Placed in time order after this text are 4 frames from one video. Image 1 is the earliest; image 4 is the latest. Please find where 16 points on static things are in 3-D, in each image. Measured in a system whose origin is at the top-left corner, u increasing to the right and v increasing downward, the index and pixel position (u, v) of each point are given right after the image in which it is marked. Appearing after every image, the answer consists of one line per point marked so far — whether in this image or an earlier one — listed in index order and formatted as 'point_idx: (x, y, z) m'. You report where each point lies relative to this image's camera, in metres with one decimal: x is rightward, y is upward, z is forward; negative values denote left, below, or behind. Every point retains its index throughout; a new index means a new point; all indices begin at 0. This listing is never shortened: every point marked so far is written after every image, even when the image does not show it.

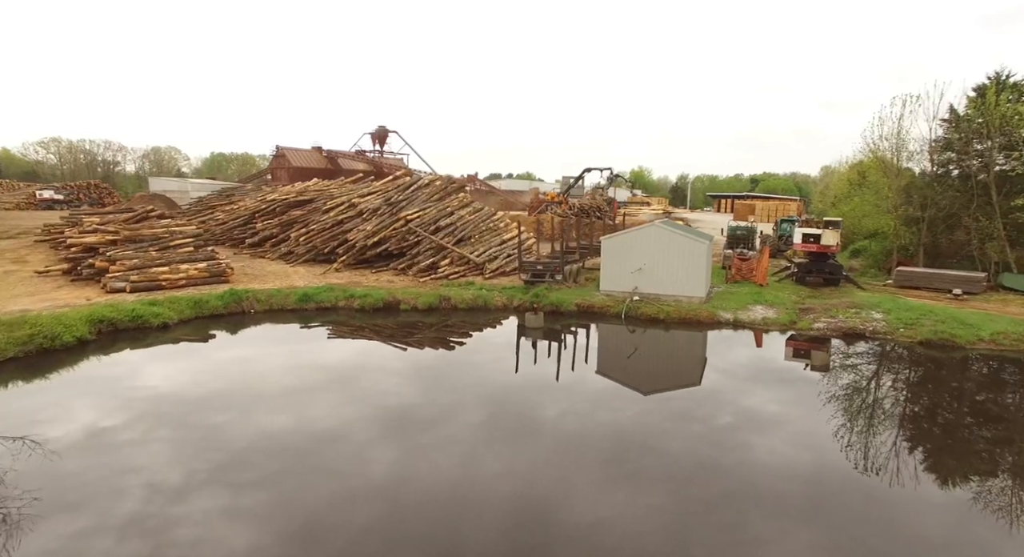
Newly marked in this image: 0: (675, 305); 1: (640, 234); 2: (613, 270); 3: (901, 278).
0: (+4.4, -0.7, +15.2) m
1: (+3.5, +1.3, +15.7) m
2: (+2.8, +0.3, +16.1) m
3: (+12.6, 0.0, +18.4) m
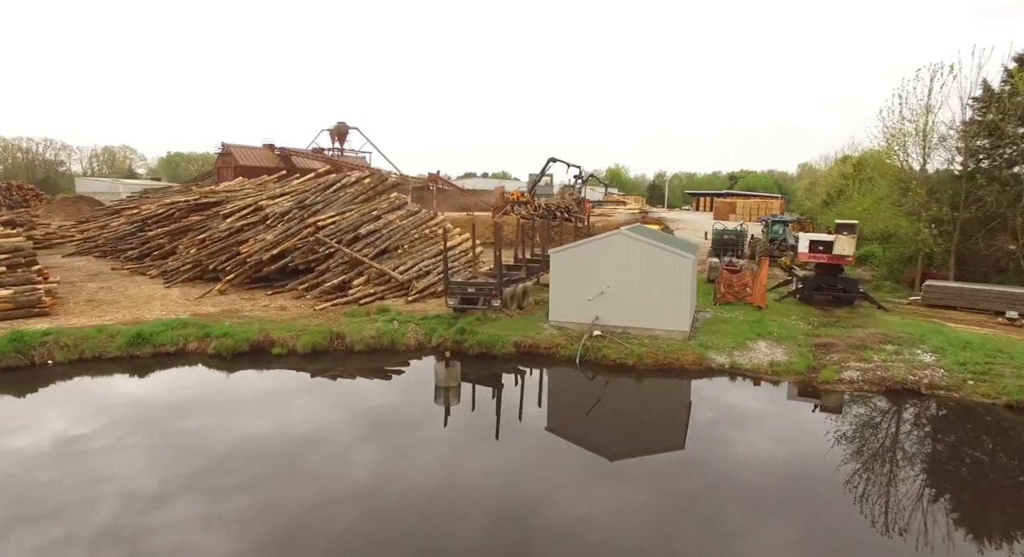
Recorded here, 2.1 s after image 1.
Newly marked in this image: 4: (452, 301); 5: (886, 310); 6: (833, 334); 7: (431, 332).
0: (+2.7, -1.3, +11.2) m
1: (+1.8, +0.8, +11.6) m
2: (+1.1, -0.3, +12.0) m
3: (+10.8, -0.4, +14.6) m
4: (-1.4, -0.5, +13.1) m
5: (+9.5, -0.8, +14.5) m
6: (+6.8, -1.1, +12.0) m
7: (-1.7, -1.1, +12.3) m
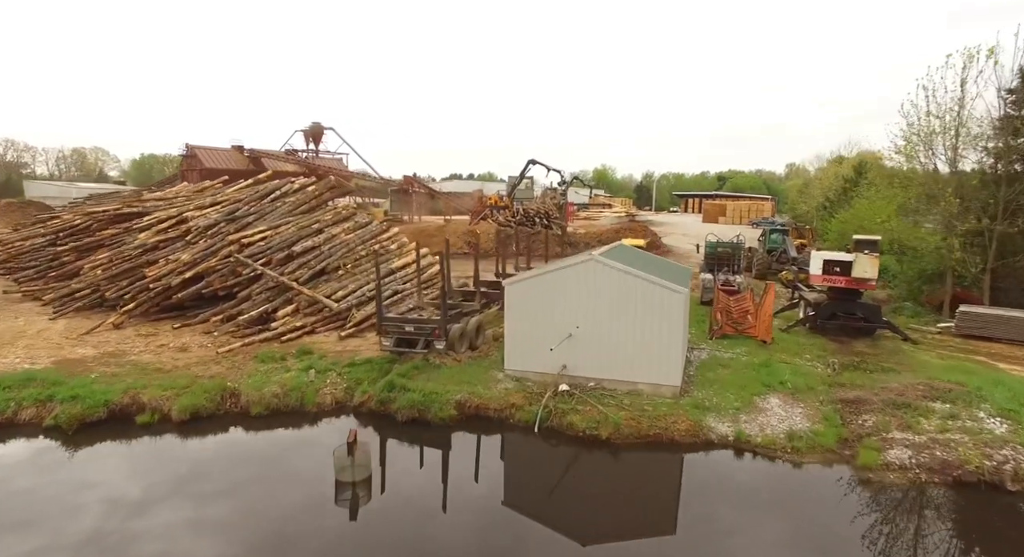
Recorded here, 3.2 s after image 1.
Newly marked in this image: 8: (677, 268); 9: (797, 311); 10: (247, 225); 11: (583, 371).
0: (+1.8, -1.9, +8.7) m
1: (+0.9, +0.1, +9.1) m
2: (+0.2, -0.9, +9.5) m
3: (+9.9, -1.0, +12.2) m
4: (-2.3, -1.1, +10.5) m
5: (+8.6, -1.4, +12.1) m
6: (+5.8, -1.7, +9.5) m
7: (-2.6, -1.8, +9.7) m
8: (+3.3, +0.2, +11.4) m
9: (+7.1, -0.8, +14.2) m
10: (-7.5, +1.5, +16.1) m
11: (+1.1, -1.5, +9.2) m
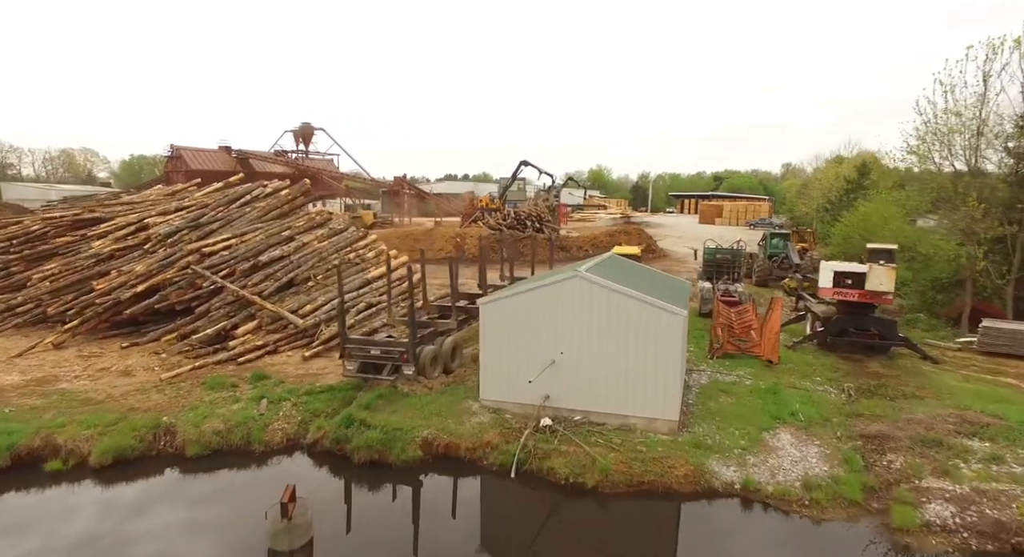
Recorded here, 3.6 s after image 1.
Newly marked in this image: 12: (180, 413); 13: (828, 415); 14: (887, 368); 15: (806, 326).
0: (+1.5, -2.1, +7.6) m
1: (+0.6, -0.1, +8.0) m
2: (-0.2, -1.2, +8.4) m
3: (+9.5, -1.2, +11.2) m
4: (-2.7, -1.4, +9.4) m
5: (+8.2, -1.6, +11.0) m
6: (+5.5, -2.0, +8.5) m
7: (-3.0, -2.1, +8.6) m
8: (+2.9, -0.1, +10.3) m
9: (+6.7, -1.1, +13.1) m
10: (-7.9, +1.2, +15.0) m
11: (+0.8, -1.8, +8.1) m
12: (-4.8, -2.0, +8.4) m
13: (+4.7, -2.0, +8.4) m
14: (+7.0, -1.7, +10.7) m
15: (+6.7, -1.1, +13.0) m
